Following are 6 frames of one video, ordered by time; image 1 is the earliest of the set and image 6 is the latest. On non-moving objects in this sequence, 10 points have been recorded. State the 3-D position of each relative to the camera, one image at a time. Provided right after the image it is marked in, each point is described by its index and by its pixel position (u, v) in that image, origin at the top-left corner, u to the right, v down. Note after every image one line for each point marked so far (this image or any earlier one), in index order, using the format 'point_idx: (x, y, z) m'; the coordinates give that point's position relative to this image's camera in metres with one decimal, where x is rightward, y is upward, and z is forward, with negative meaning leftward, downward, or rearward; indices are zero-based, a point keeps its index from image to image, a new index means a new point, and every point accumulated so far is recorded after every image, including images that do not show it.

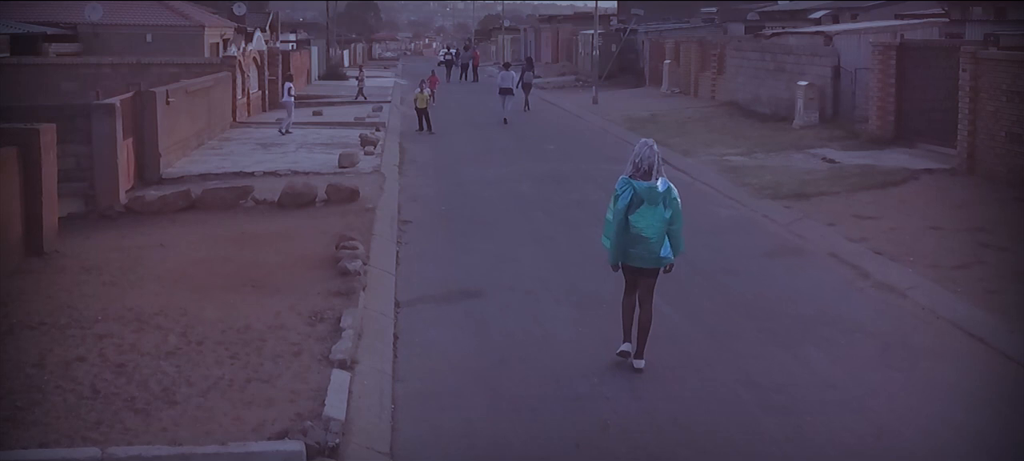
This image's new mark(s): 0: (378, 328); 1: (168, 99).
0: (-1.1, -0.8, +8.9) m
1: (-5.5, +2.1, +17.5) m
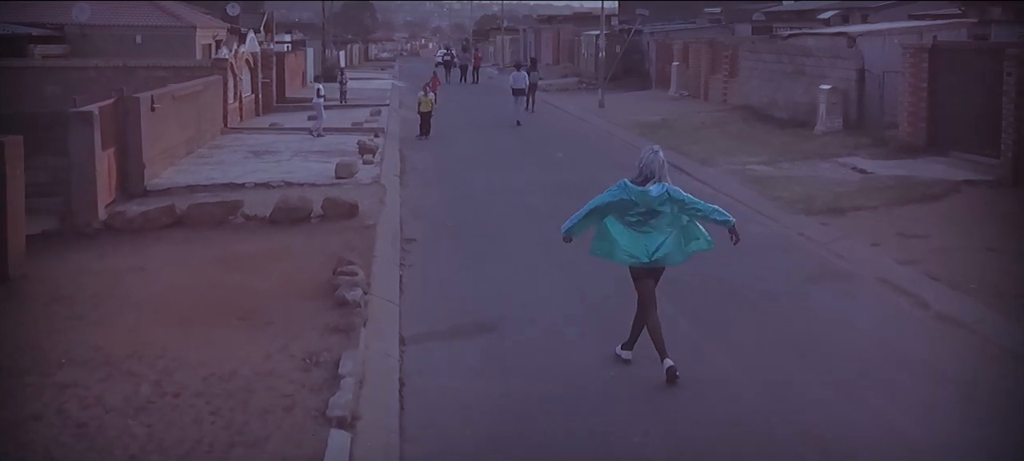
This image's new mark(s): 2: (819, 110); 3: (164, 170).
0: (-0.9, -1.0, +7.8) m
1: (-5.4, +1.9, +16.4) m
2: (+5.5, +2.2, +19.7) m
3: (-5.4, +0.9, +17.0) m
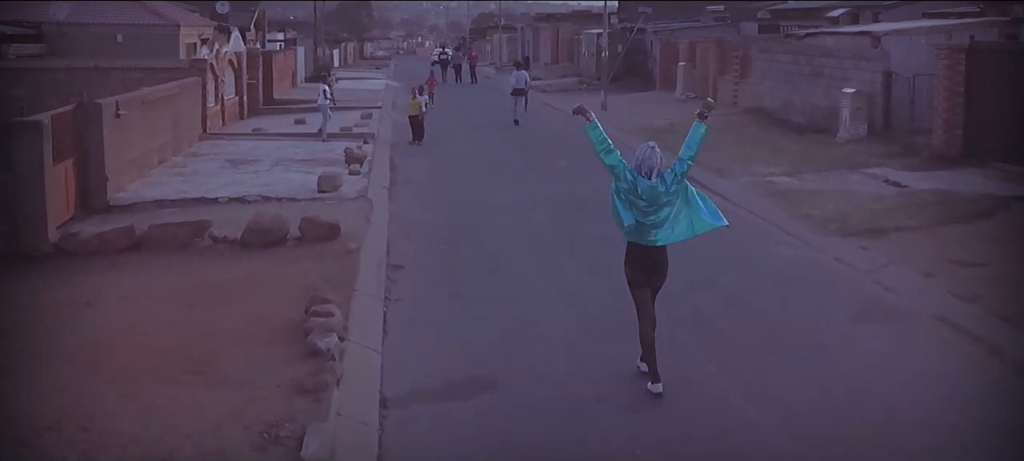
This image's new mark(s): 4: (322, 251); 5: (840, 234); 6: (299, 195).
0: (-0.9, -1.3, +6.4) m
1: (-5.4, +1.6, +15.0) m
2: (+5.5, +1.9, +18.3) m
3: (-5.4, +0.7, +15.5) m
4: (-2.0, -0.2, +11.3) m
5: (+3.6, 0.0, +11.9) m
6: (-2.8, +0.5, +14.6) m
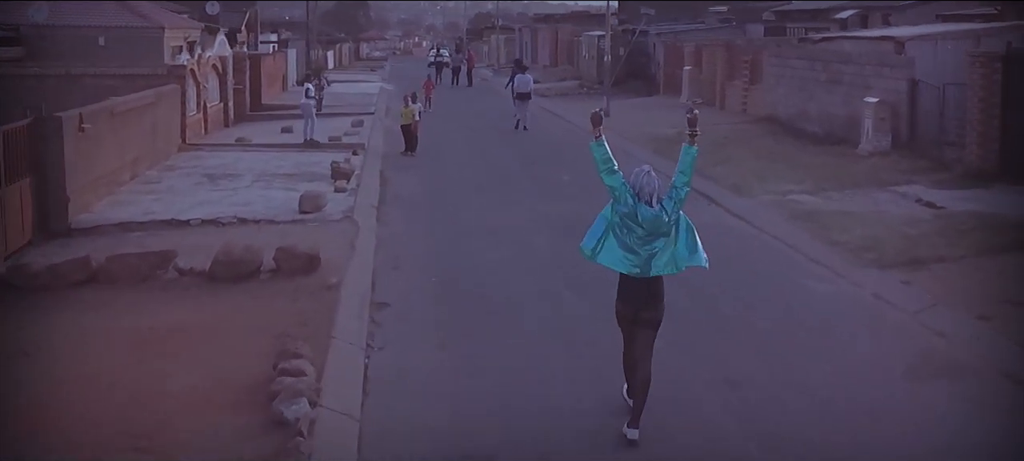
0: (-0.9, -1.6, +5.2) m
1: (-5.4, +1.3, +13.8) m
2: (+5.5, +1.6, +17.1) m
3: (-5.4, +0.4, +14.3) m
4: (-2.0, -0.5, +10.1) m
5: (+3.6, -0.3, +10.7) m
6: (-2.8, +0.2, +13.4) m
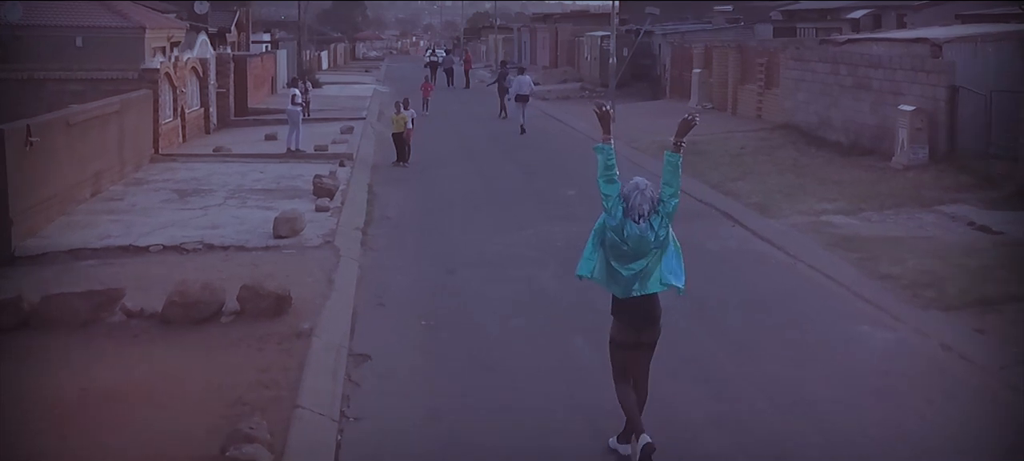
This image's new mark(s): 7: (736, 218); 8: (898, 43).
0: (-0.9, -1.9, +3.7) m
1: (-5.4, +1.0, +12.3) m
2: (+5.5, +1.3, +15.6) m
3: (-5.4, +0.1, +12.8) m
4: (-1.9, -0.8, +8.6) m
5: (+3.6, -0.6, +9.2) m
6: (-2.8, -0.1, +11.9) m
7: (+2.7, +0.1, +13.3) m
8: (+6.2, +3.0, +17.4) m
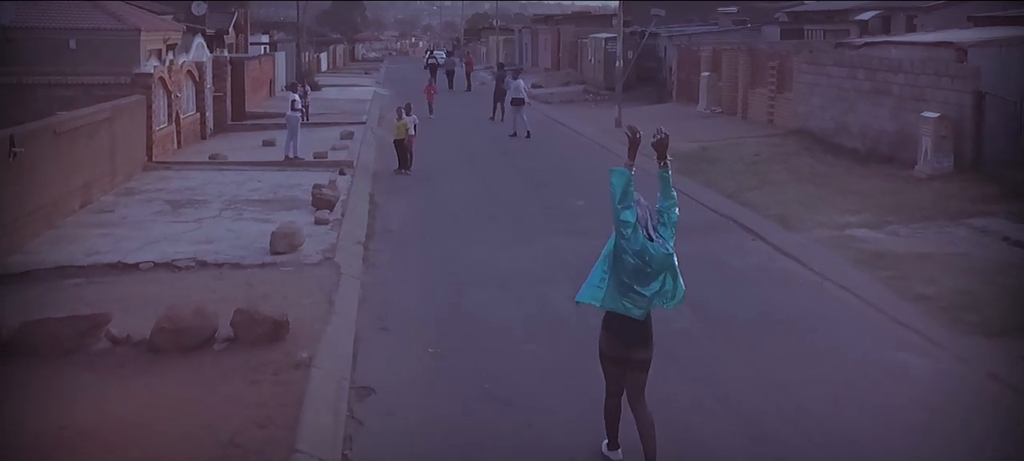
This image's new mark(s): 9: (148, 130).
0: (-0.8, -2.0, +3.1) m
1: (-5.3, +0.9, +11.7) m
2: (+5.6, +1.2, +15.0) m
3: (-5.3, -0.1, +12.2) m
4: (-1.8, -1.0, +8.0) m
5: (+3.7, -0.8, +8.6) m
6: (-2.7, -0.3, +11.3) m
7: (+2.8, 0.0, +12.7) m
8: (+6.3, +2.8, +16.8) m
9: (-6.1, +1.7, +18.3) m
